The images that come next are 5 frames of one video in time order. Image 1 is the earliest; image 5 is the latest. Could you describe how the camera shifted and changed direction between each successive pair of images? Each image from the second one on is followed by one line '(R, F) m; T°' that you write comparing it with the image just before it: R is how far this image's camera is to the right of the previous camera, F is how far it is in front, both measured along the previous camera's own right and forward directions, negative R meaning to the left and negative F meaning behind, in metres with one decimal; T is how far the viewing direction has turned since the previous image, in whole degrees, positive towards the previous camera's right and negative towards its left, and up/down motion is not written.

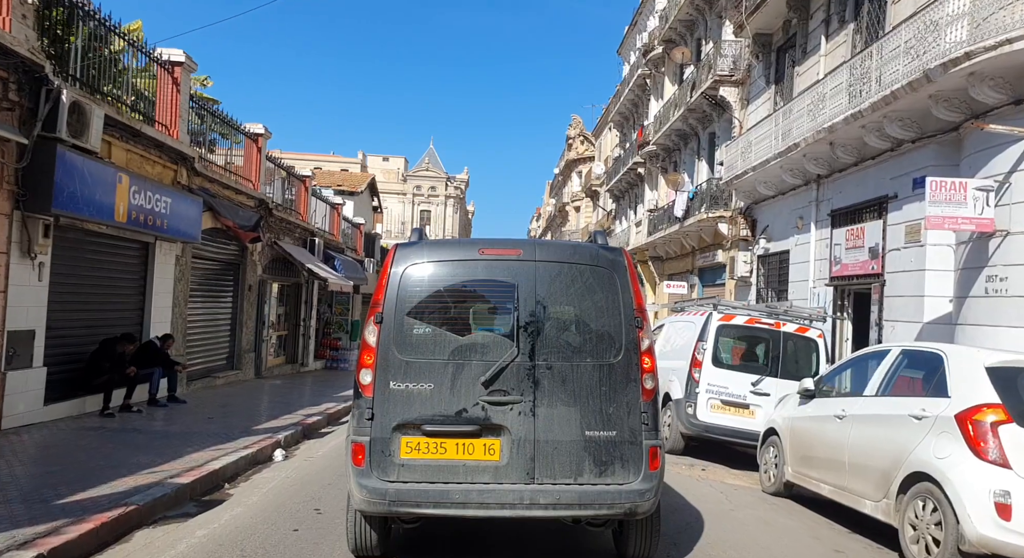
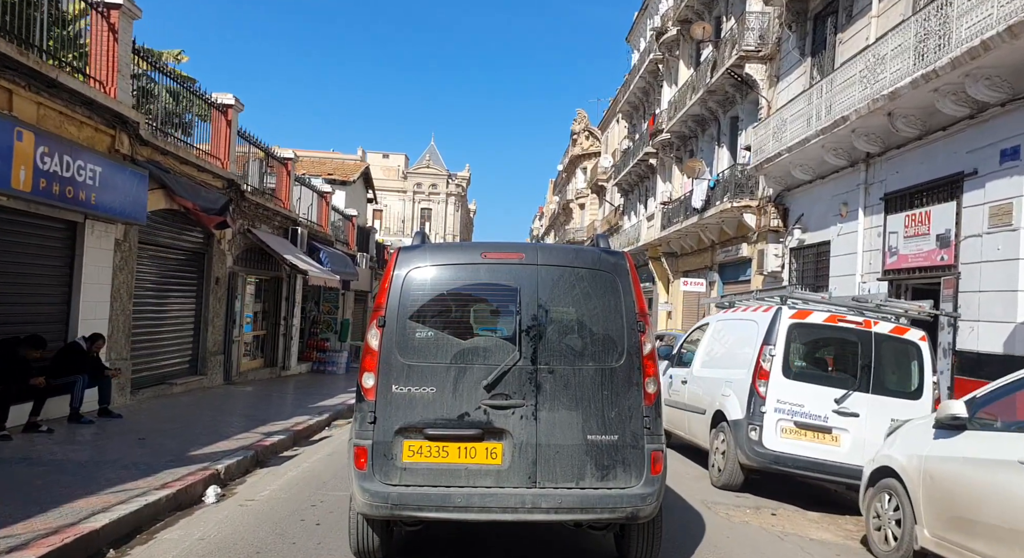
(-0.1, +2.1) m; 0°
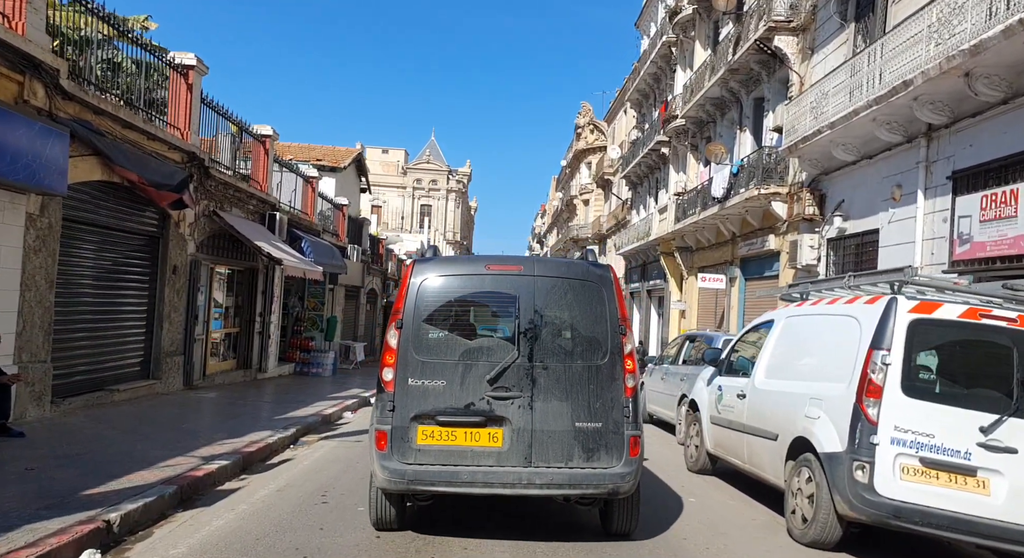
(-0.1, +2.0) m; 0°
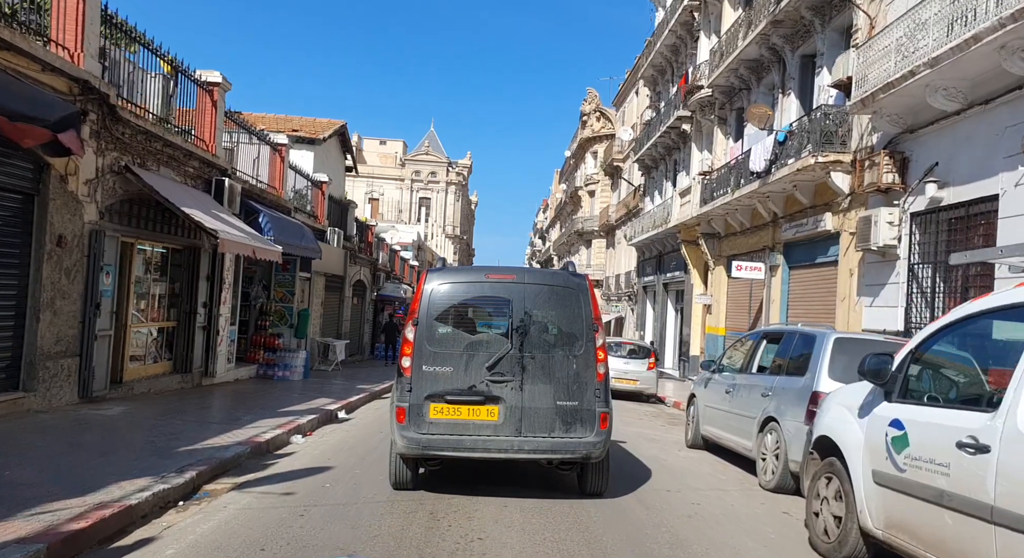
(-0.1, +3.3) m; 0°
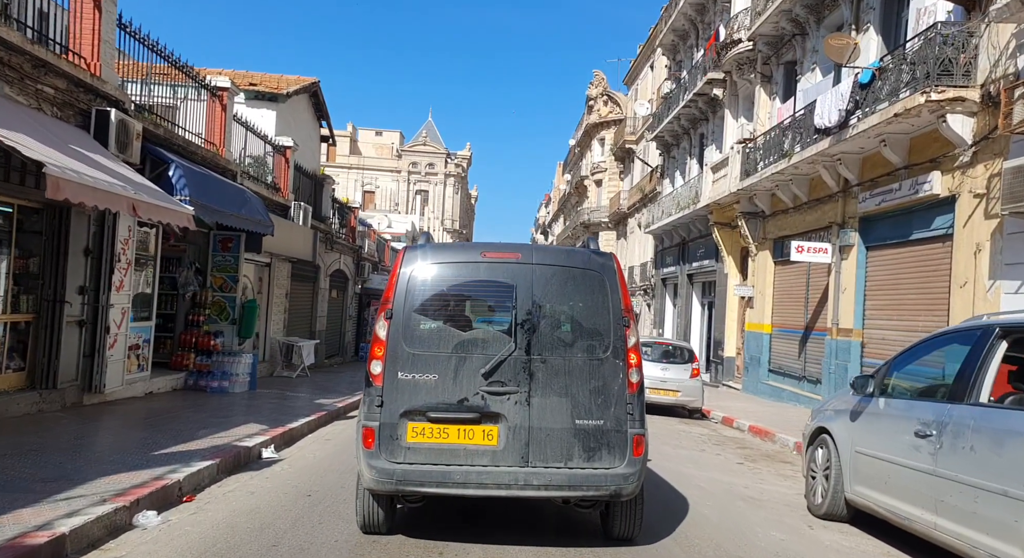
(-0.1, +4.1) m; 0°
